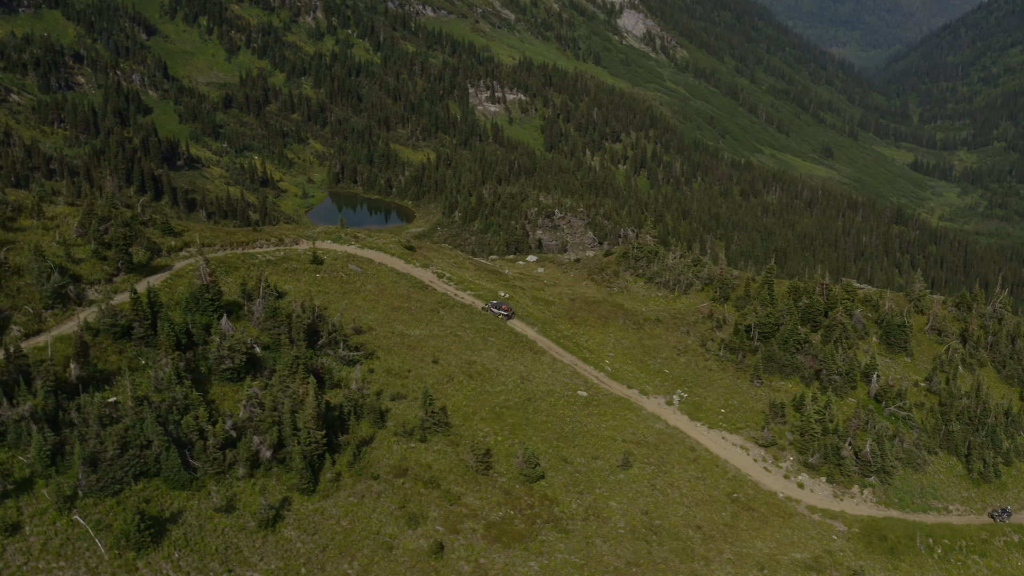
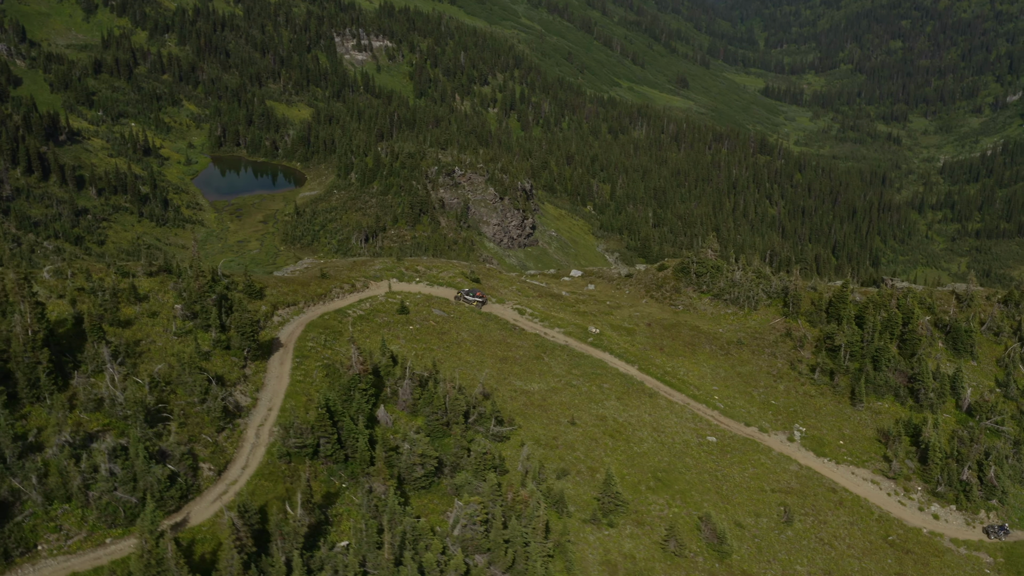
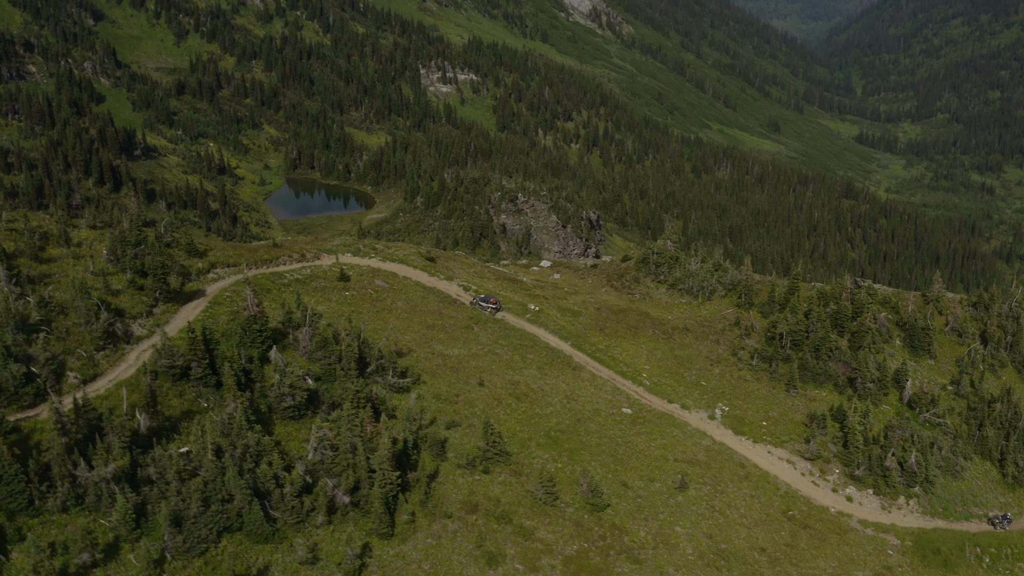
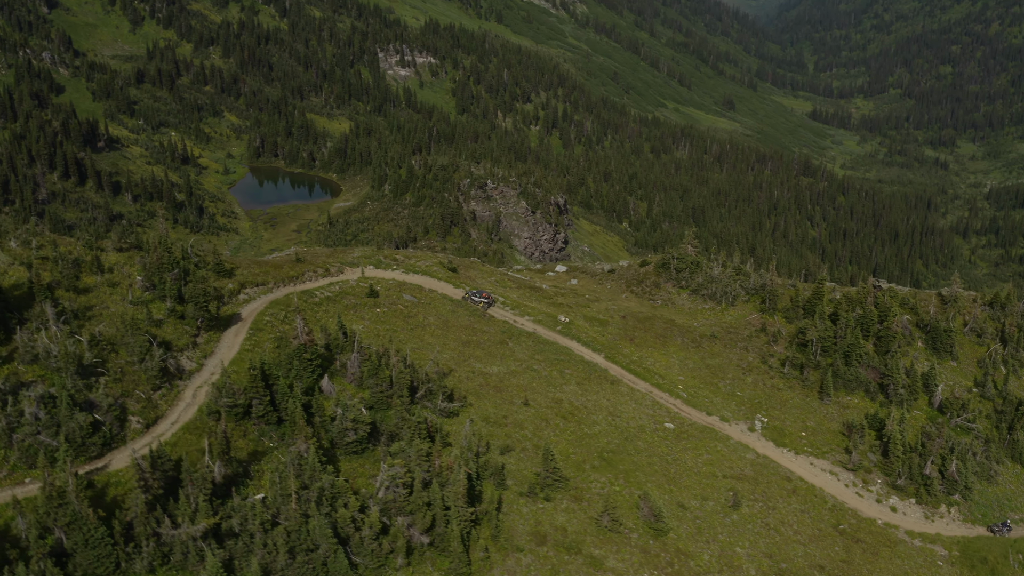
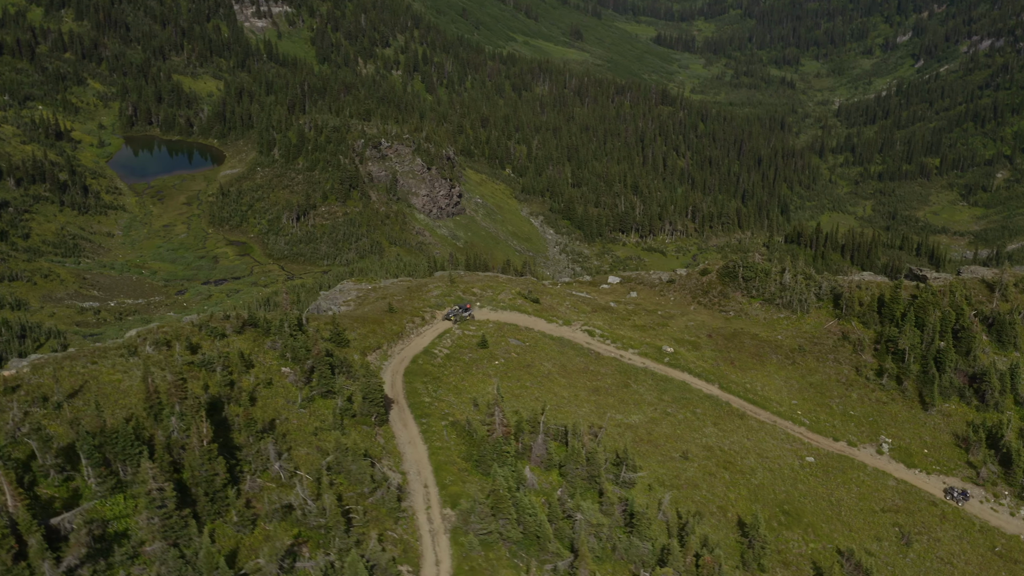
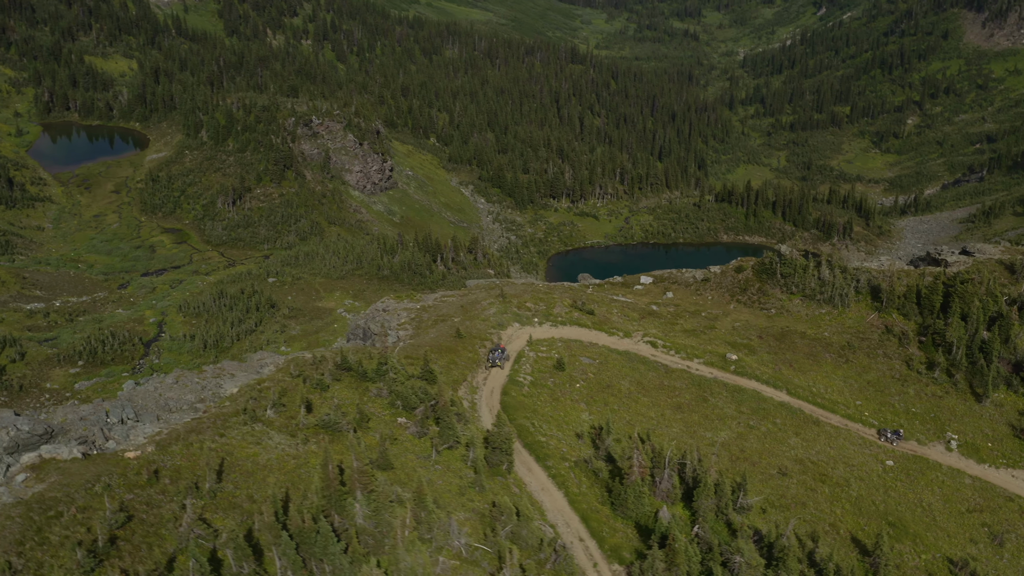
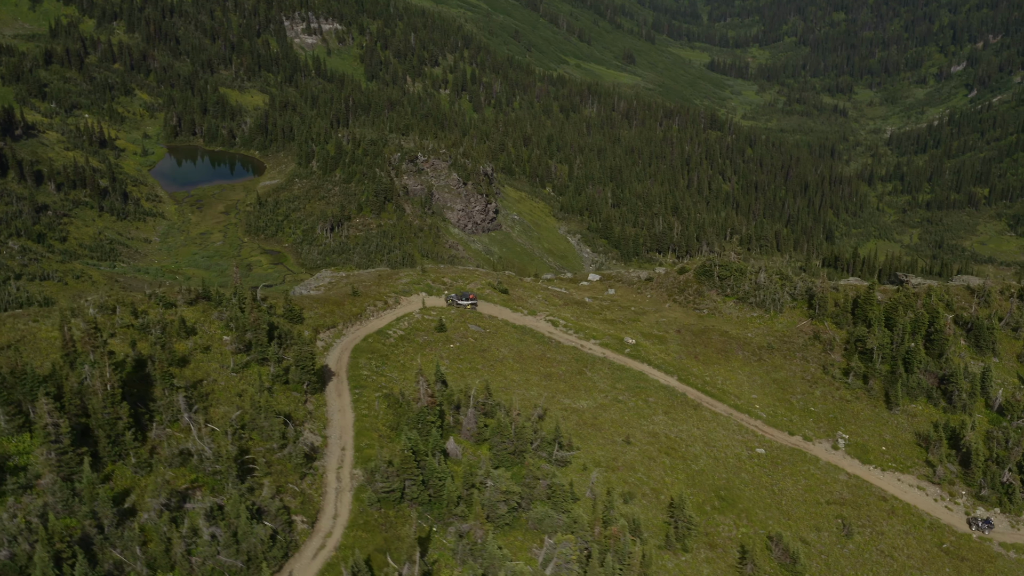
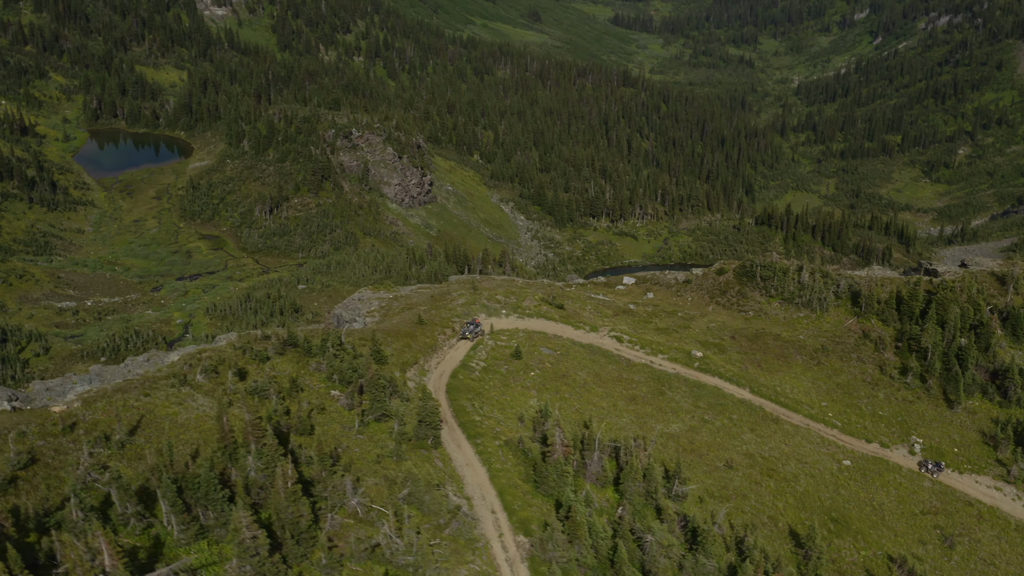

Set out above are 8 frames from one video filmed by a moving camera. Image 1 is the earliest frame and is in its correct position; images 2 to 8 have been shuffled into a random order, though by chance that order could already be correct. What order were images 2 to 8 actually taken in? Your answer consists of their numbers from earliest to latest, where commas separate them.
3, 4, 2, 7, 5, 8, 6
